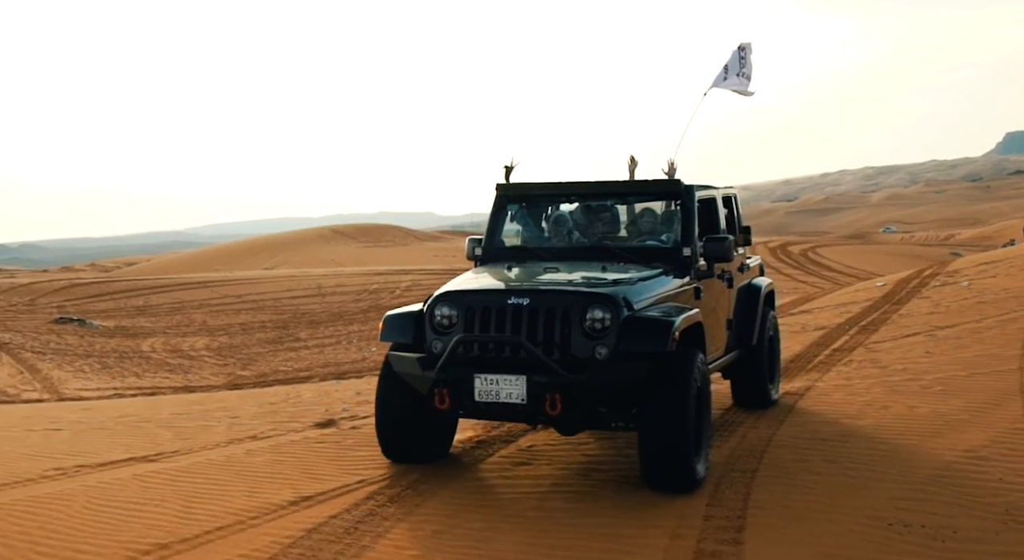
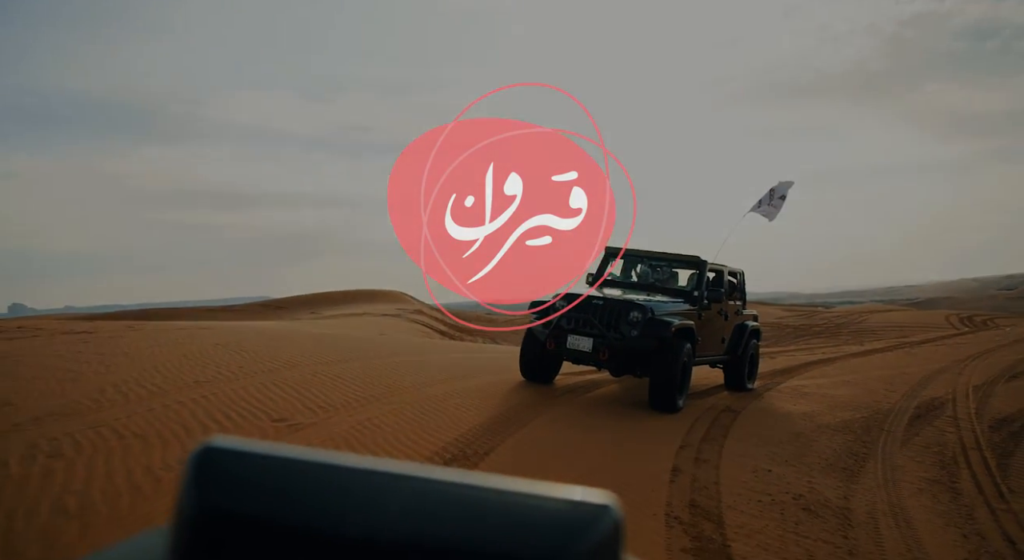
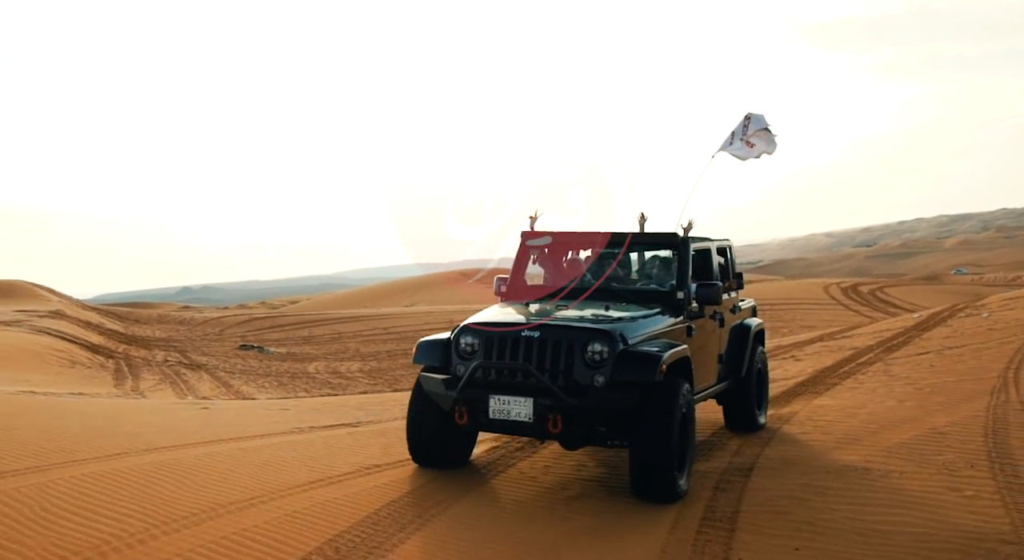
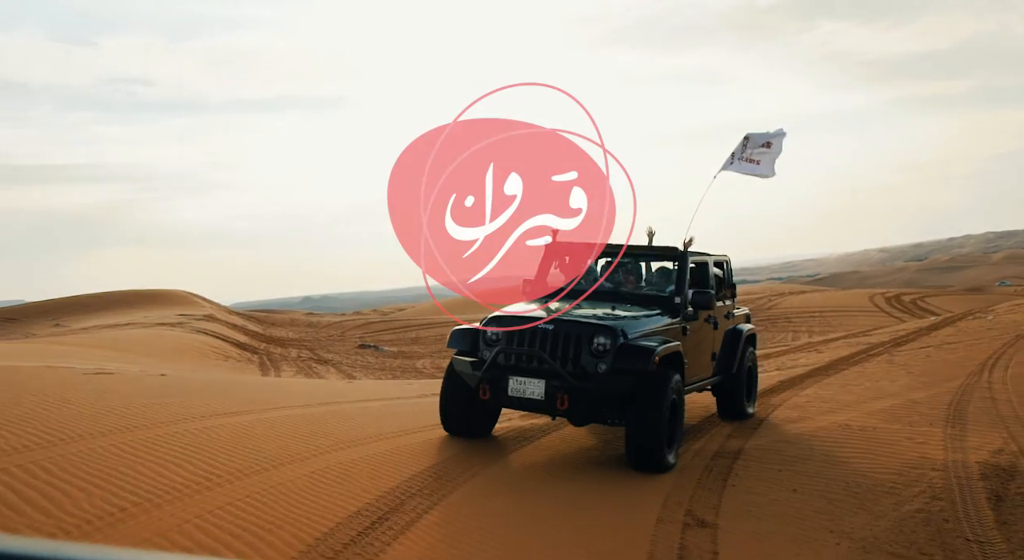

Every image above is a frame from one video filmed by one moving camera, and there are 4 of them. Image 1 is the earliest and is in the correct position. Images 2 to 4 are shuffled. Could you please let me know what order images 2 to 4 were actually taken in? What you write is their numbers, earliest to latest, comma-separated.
3, 4, 2
